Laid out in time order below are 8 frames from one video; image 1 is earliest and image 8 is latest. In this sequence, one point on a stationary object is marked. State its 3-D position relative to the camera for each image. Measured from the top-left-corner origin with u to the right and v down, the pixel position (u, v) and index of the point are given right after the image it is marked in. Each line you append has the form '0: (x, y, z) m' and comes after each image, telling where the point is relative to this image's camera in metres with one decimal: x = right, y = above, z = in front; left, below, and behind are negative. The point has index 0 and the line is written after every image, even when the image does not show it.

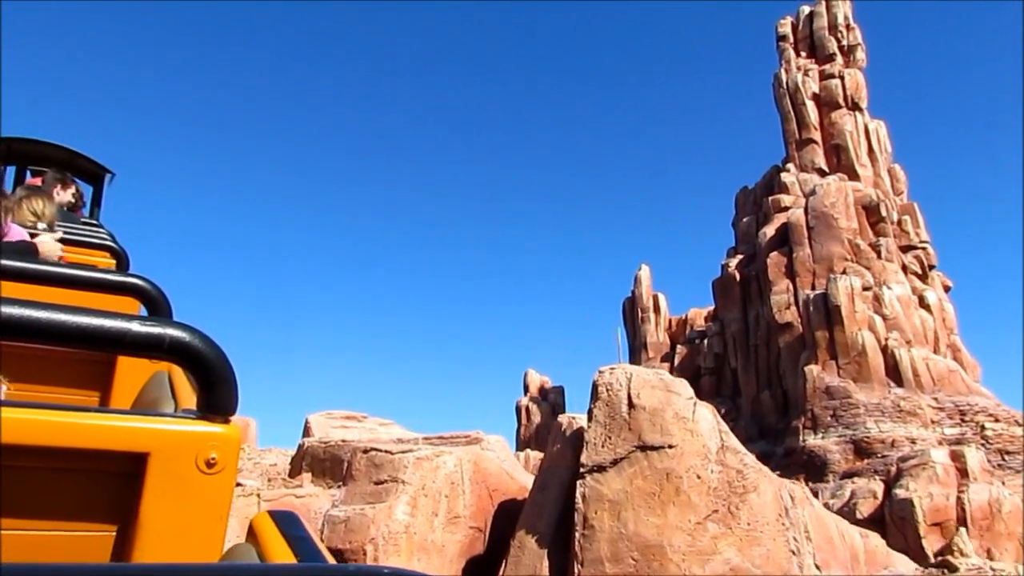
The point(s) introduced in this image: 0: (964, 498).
0: (+9.2, -4.4, +17.8) m
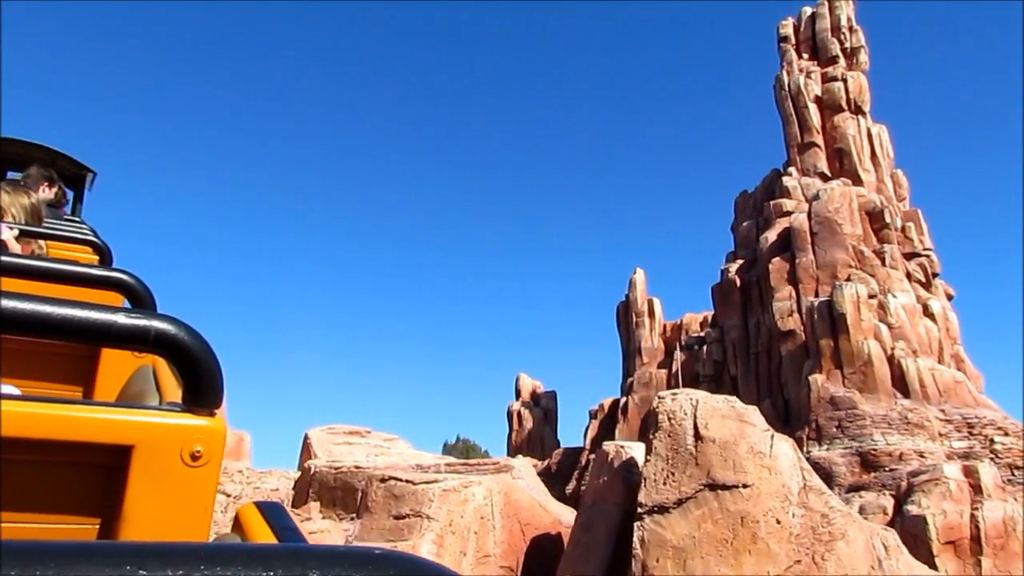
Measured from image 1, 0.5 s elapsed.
0: (+9.4, -4.6, +17.3) m
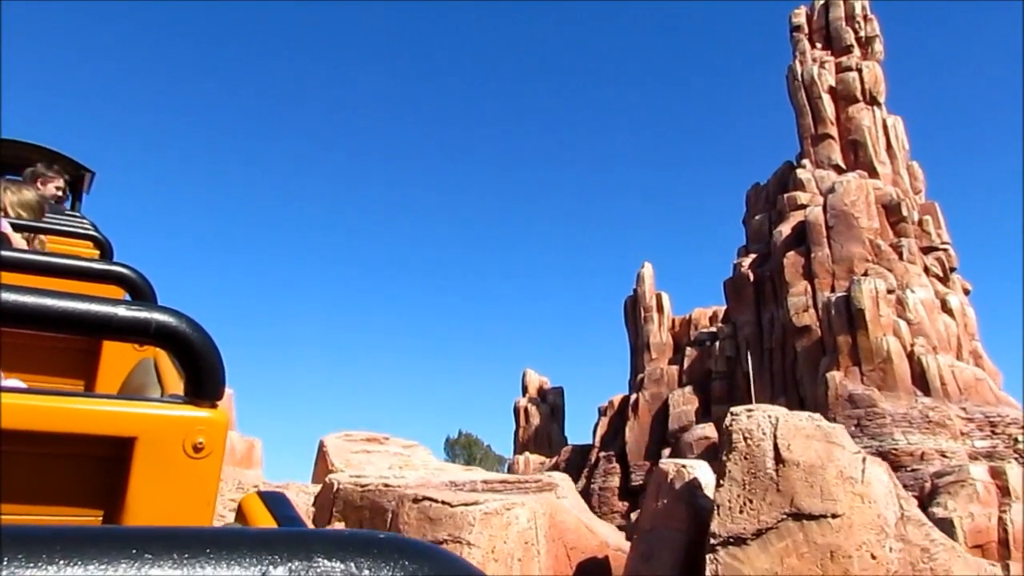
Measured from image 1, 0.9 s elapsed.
0: (+9.8, -4.5, +16.9) m
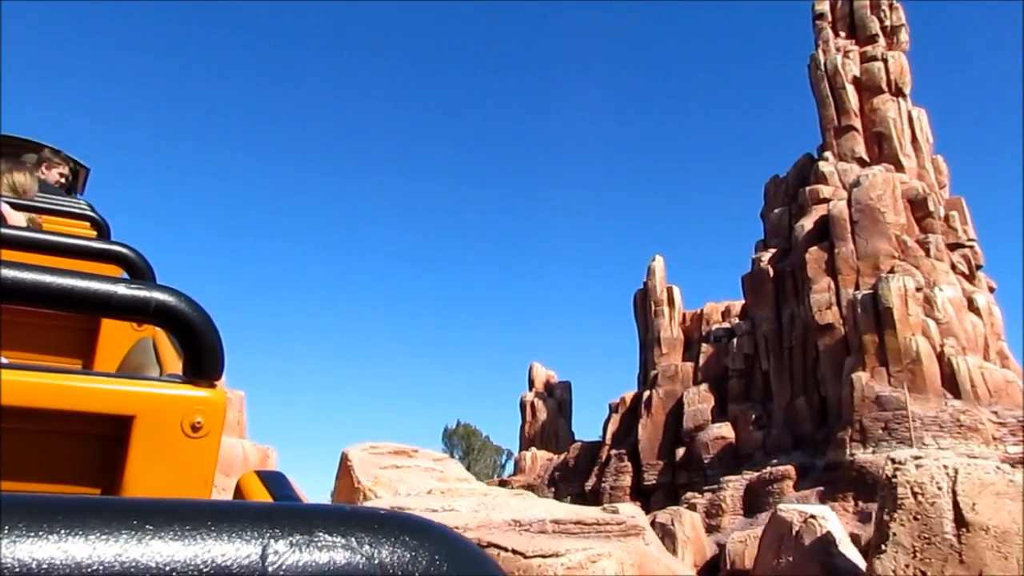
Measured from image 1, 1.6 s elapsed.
0: (+10.4, -4.7, +16.1) m
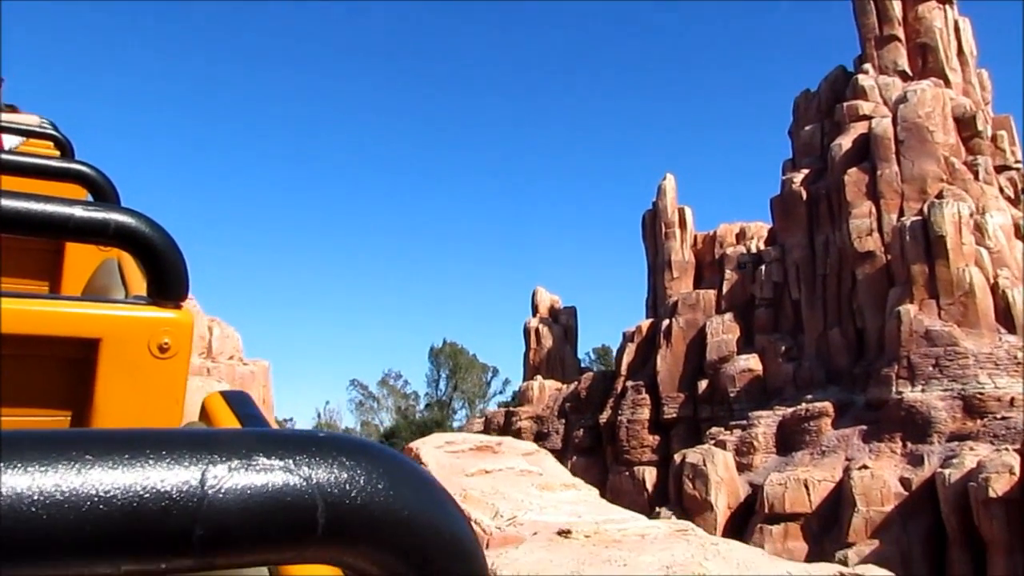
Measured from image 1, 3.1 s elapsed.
0: (+11.0, -4.5, +14.5) m
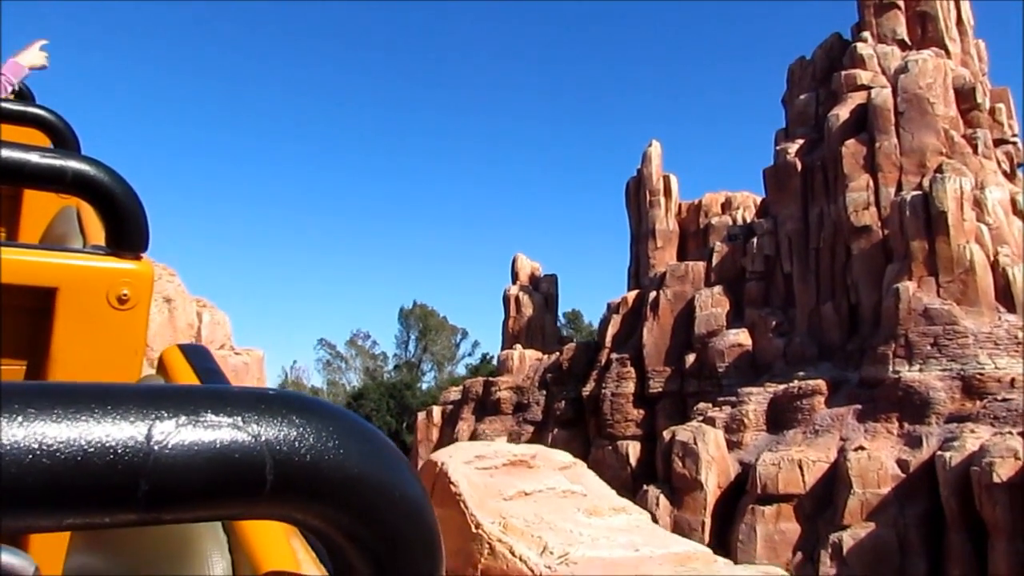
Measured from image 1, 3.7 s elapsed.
0: (+10.6, -4.1, +14.7) m
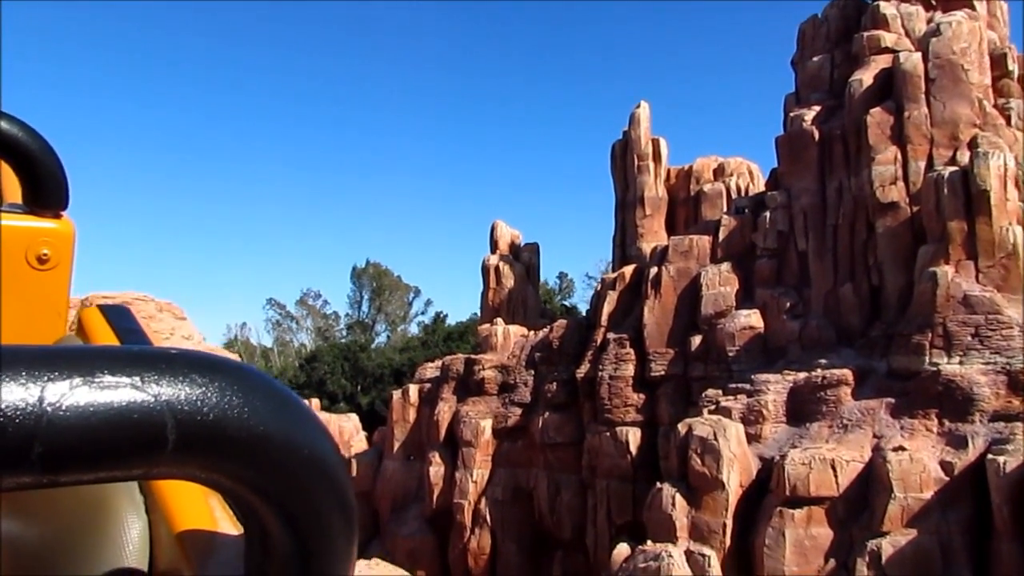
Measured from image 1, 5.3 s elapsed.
0: (+10.1, -3.6, +14.8) m
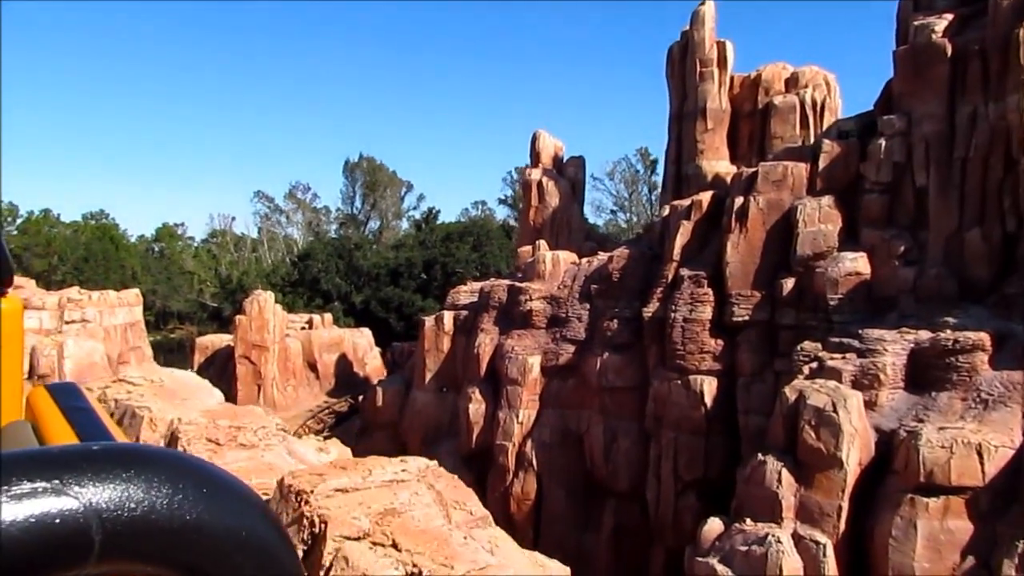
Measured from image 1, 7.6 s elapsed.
0: (+10.5, -2.5, +14.3) m
